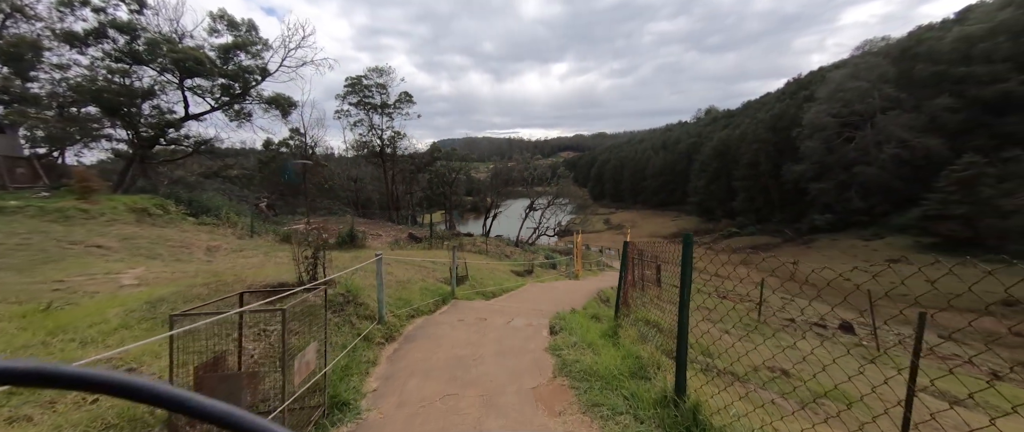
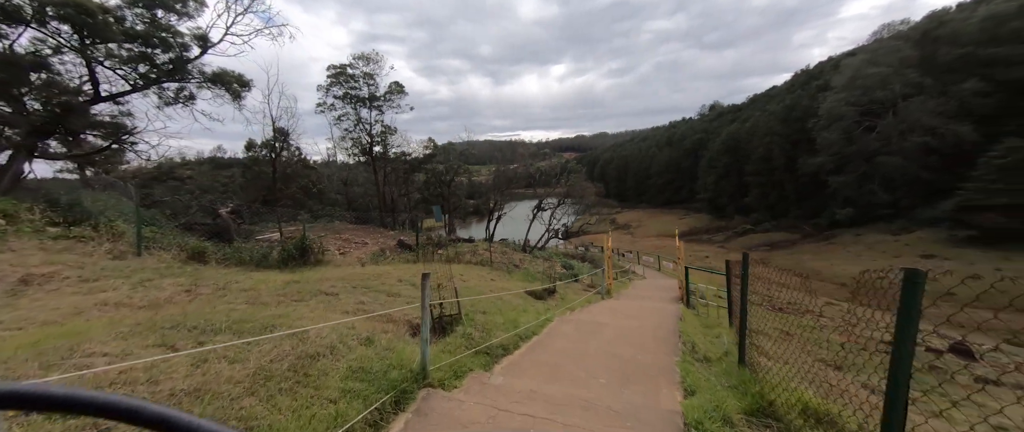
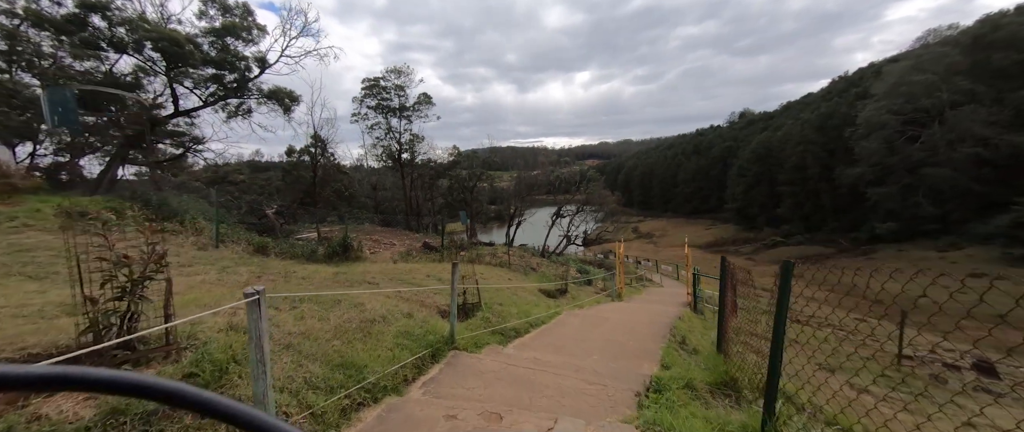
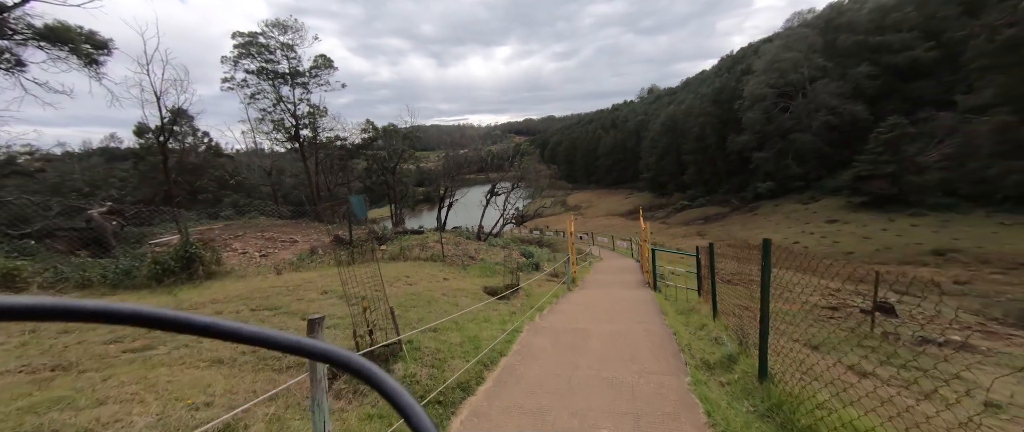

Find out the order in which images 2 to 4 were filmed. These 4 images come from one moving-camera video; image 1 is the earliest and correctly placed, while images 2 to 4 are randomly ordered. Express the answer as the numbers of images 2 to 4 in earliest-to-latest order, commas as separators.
3, 2, 4
